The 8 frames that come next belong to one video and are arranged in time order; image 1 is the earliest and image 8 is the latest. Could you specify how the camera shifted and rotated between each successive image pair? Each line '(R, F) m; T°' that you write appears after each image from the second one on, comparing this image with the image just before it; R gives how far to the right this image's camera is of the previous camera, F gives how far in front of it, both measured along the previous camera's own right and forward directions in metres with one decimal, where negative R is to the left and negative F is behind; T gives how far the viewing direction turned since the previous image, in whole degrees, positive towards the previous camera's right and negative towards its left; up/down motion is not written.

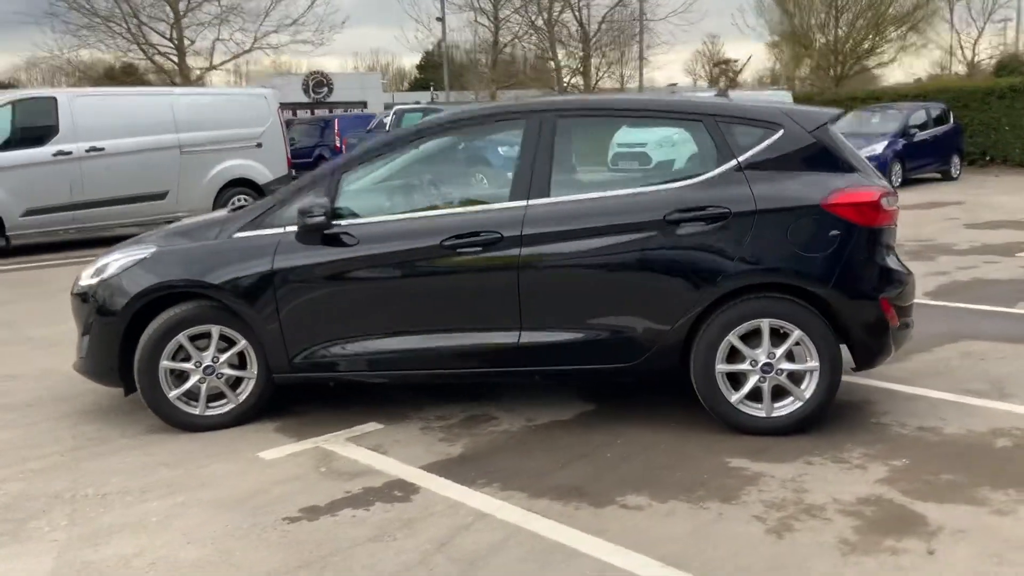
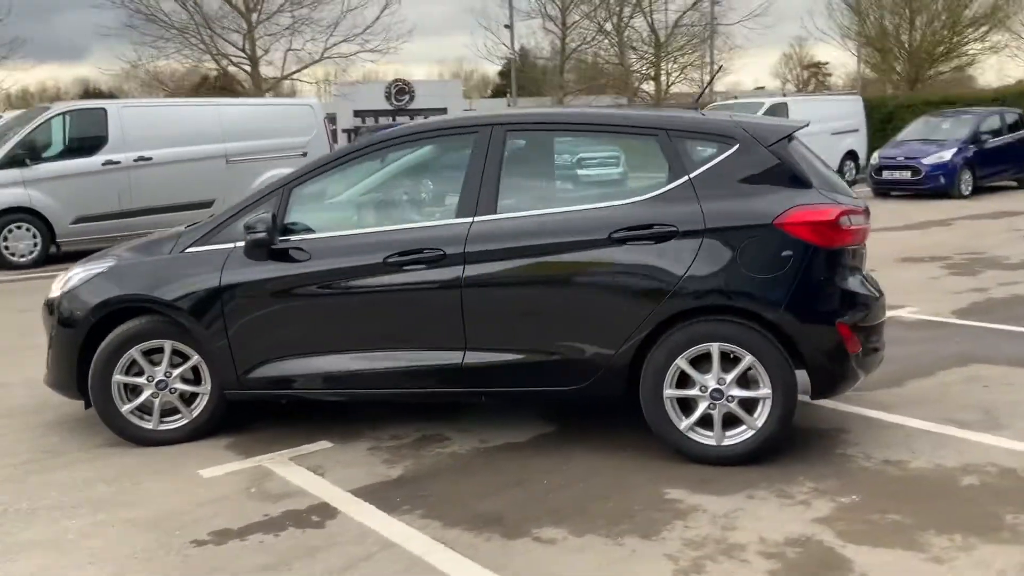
(+0.6, +0.2) m; -5°
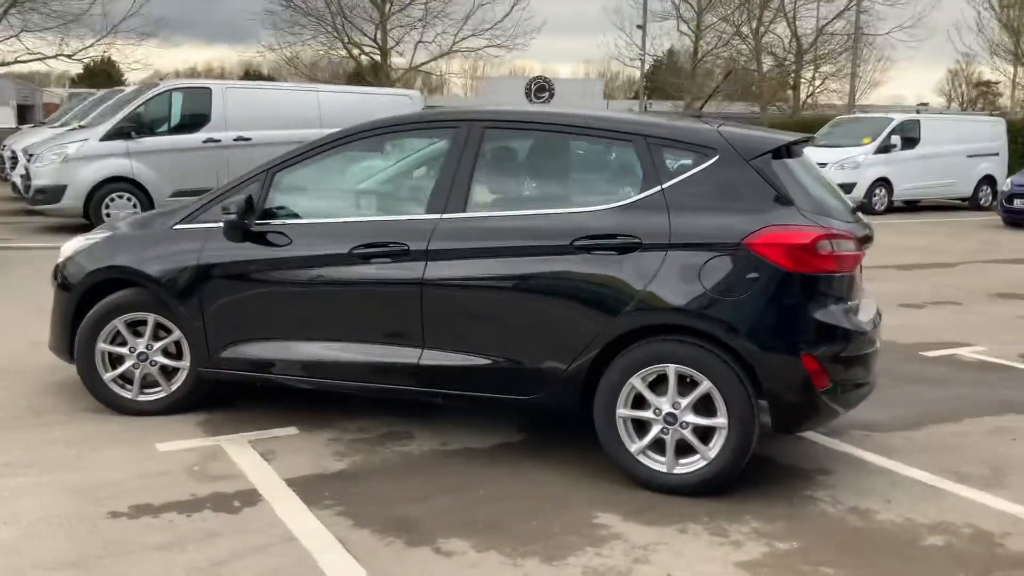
(+0.8, +0.2) m; -8°
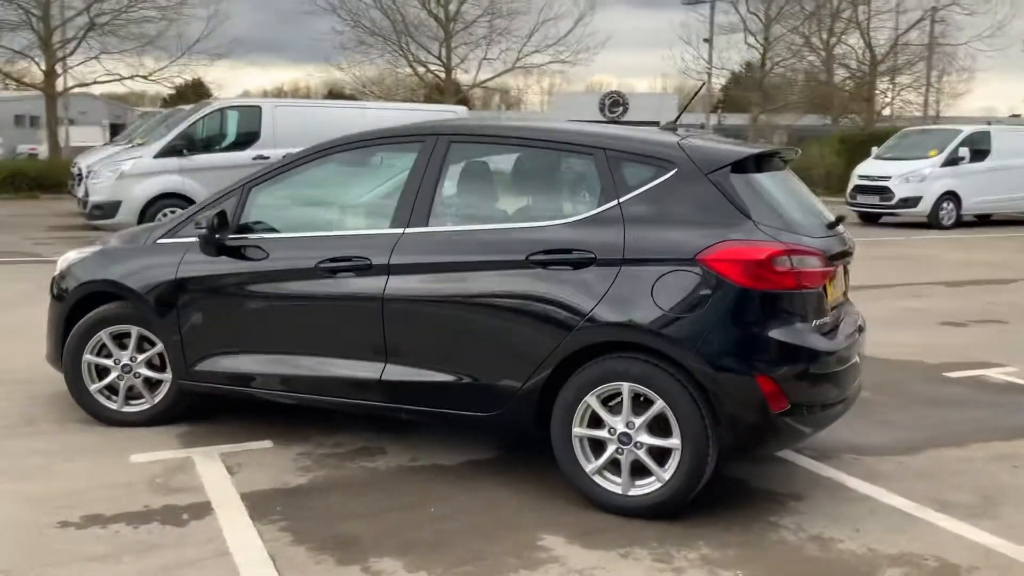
(+0.5, +0.1) m; -5°
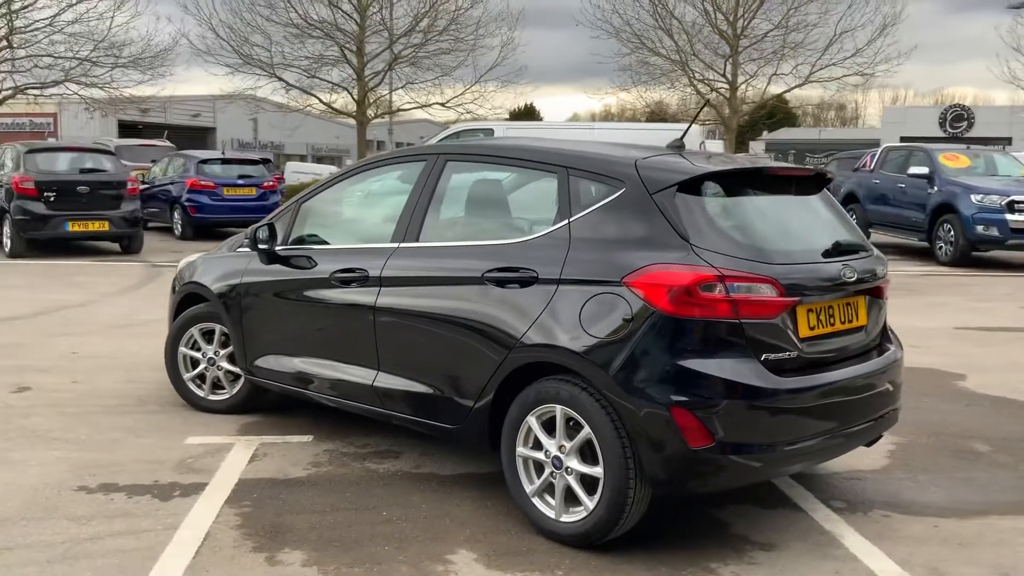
(+1.5, +0.2) m; -19°
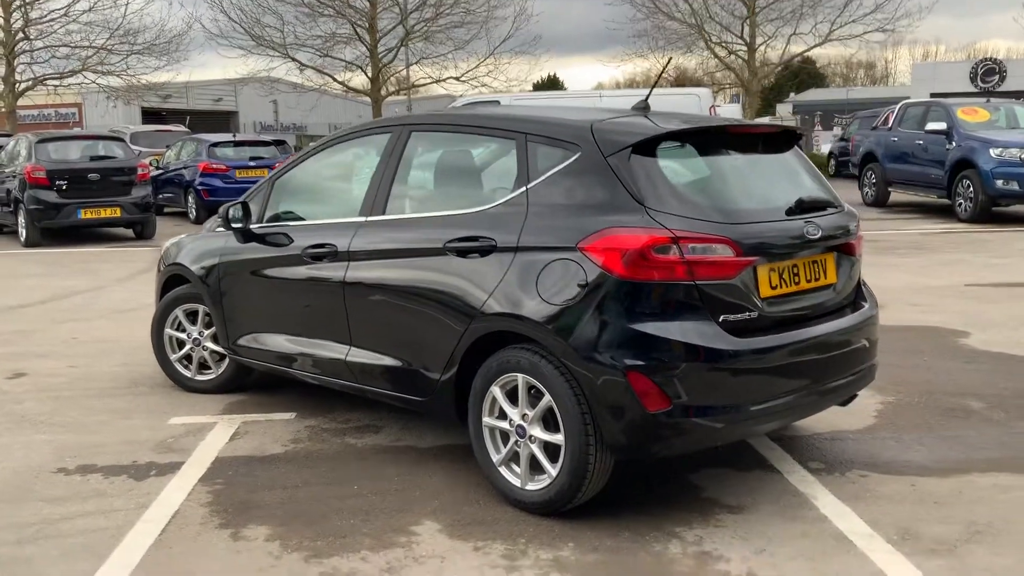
(+0.3, 0.0) m; -2°
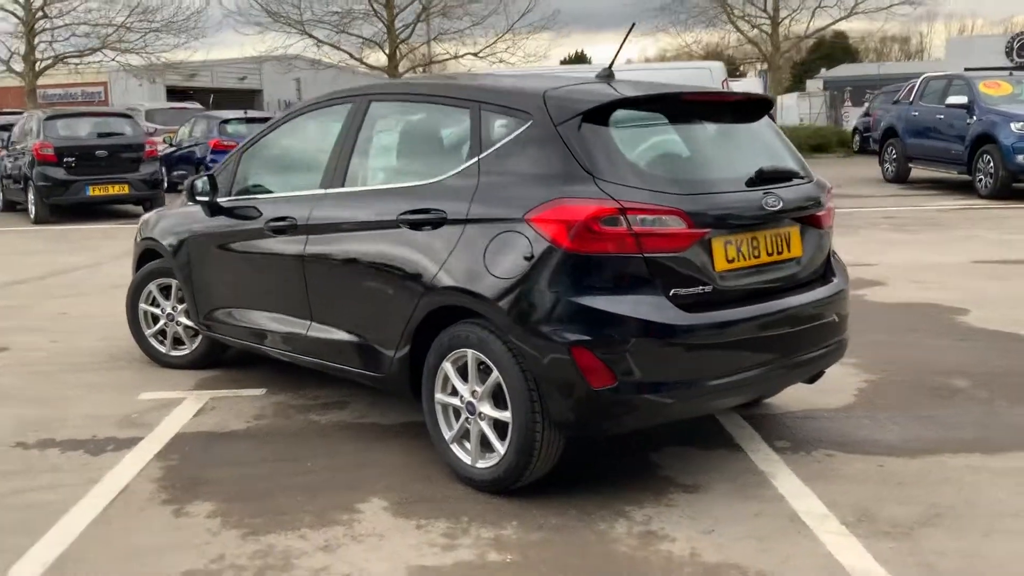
(+0.3, +0.1) m; -2°
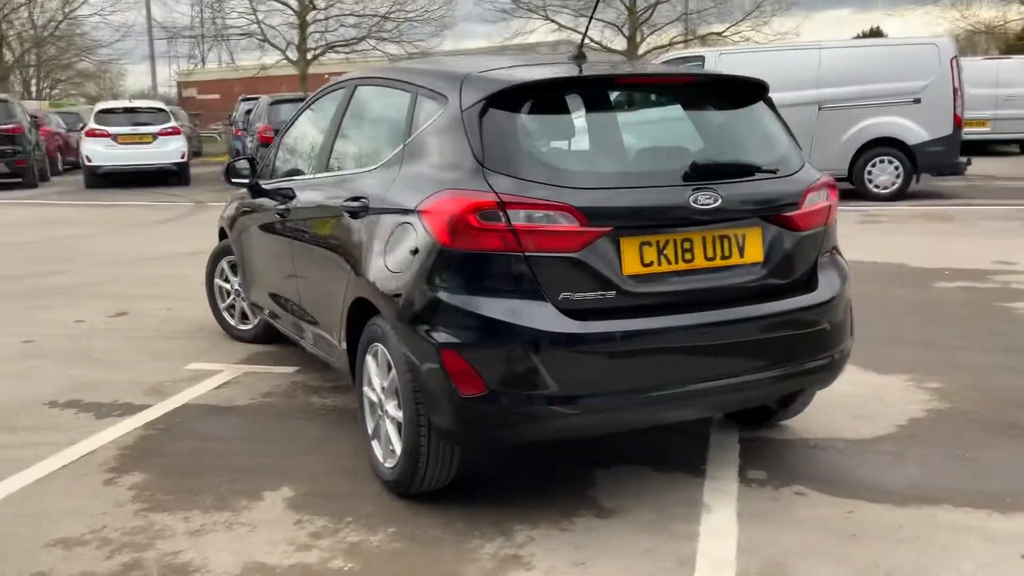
(+1.3, +0.4) m; -16°
